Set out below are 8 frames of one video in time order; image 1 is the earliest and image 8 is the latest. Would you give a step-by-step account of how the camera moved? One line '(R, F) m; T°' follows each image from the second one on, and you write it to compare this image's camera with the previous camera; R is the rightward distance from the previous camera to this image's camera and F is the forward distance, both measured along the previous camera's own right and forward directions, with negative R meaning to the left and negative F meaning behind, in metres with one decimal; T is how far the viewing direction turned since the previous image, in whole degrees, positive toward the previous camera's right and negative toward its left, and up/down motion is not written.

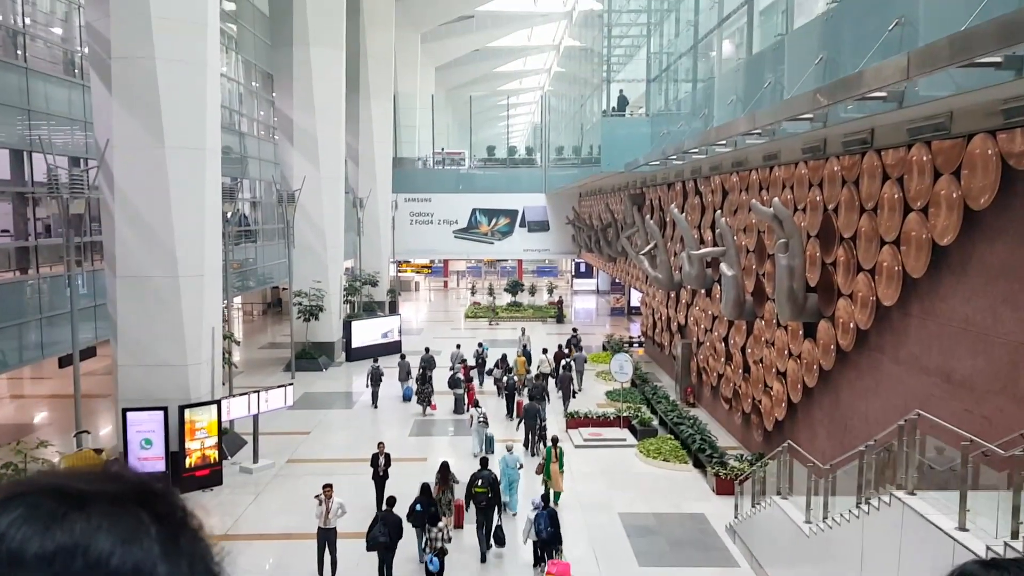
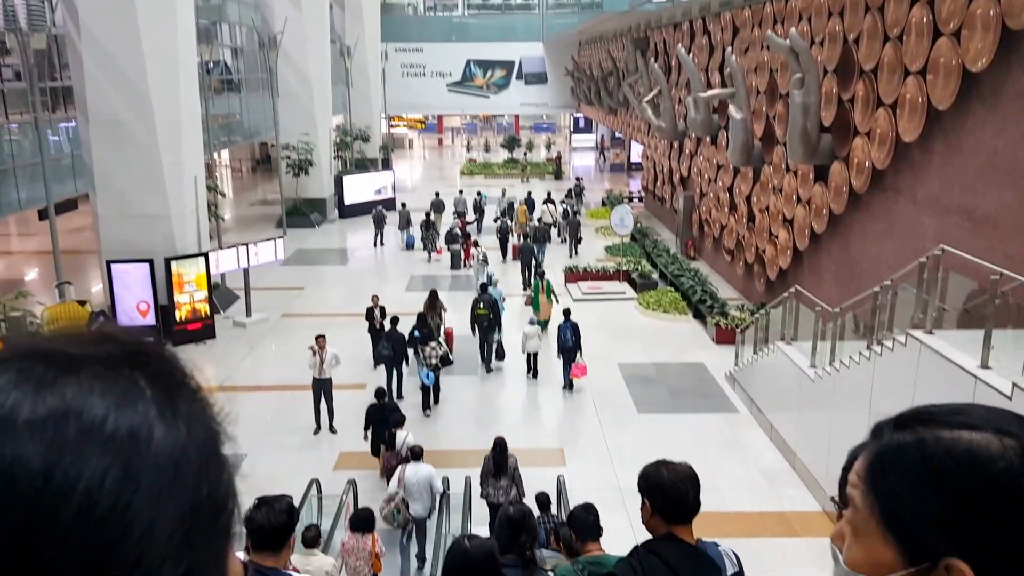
(0.0, +0.5) m; 0°
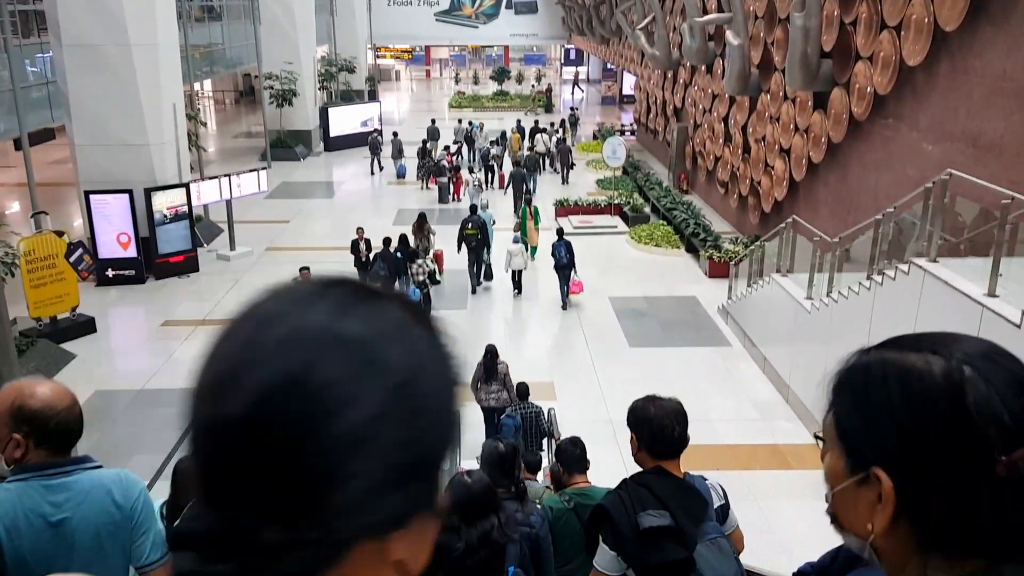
(0.0, +0.2) m; +1°
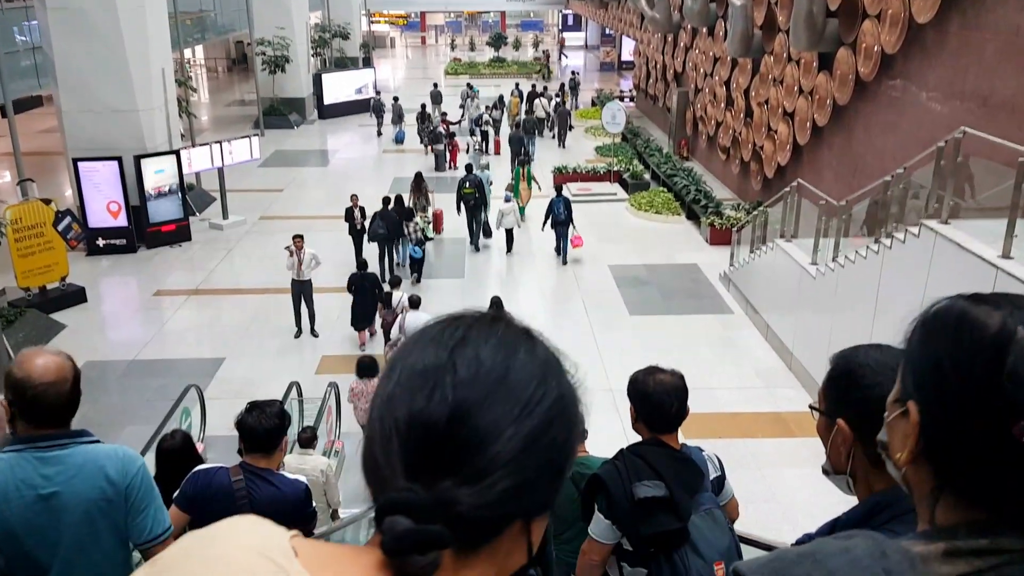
(0.0, +0.2) m; 0°
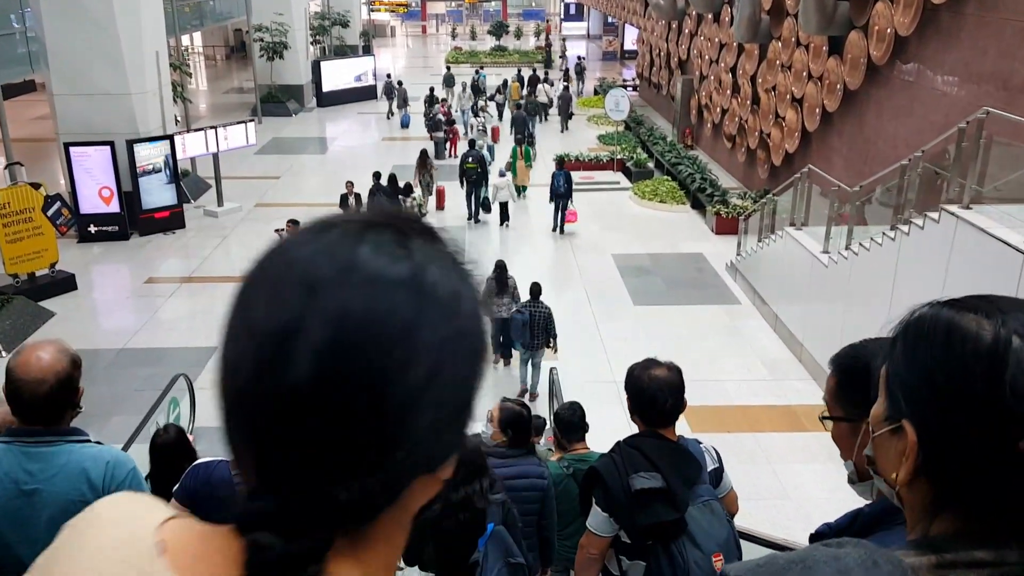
(0.0, +0.3) m; 0°
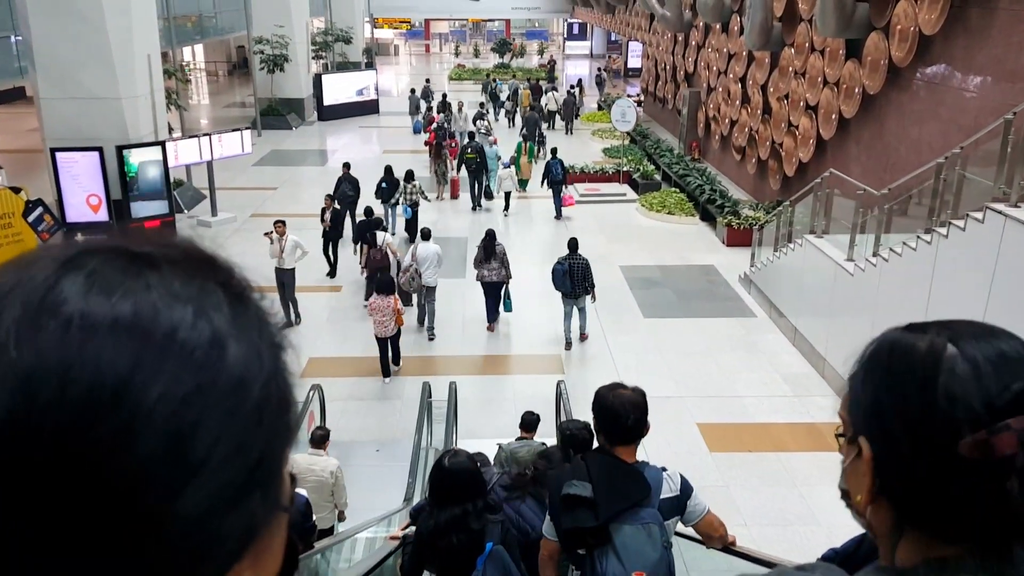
(0.0, +0.5) m; 0°
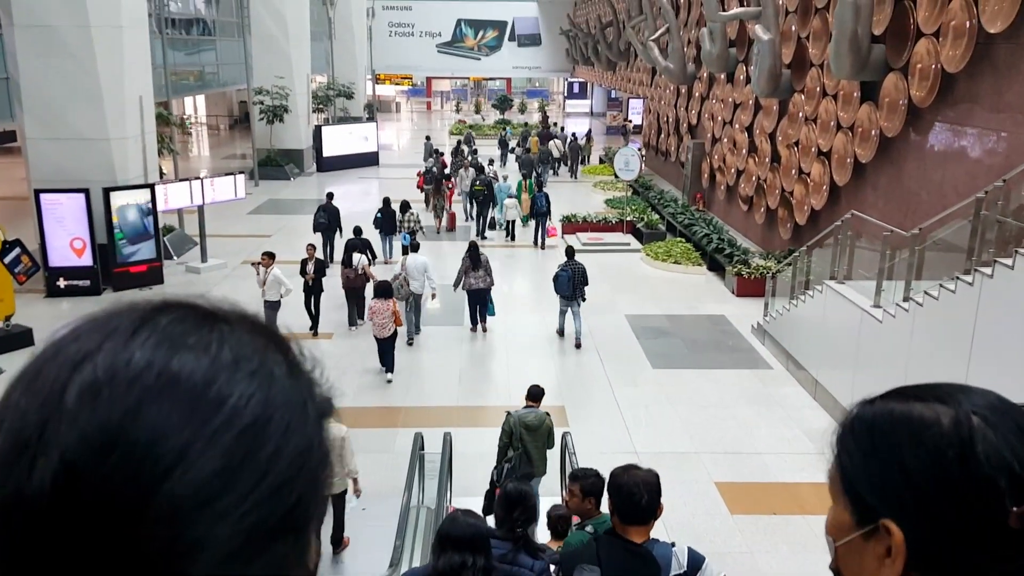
(0.0, +0.5) m; 0°
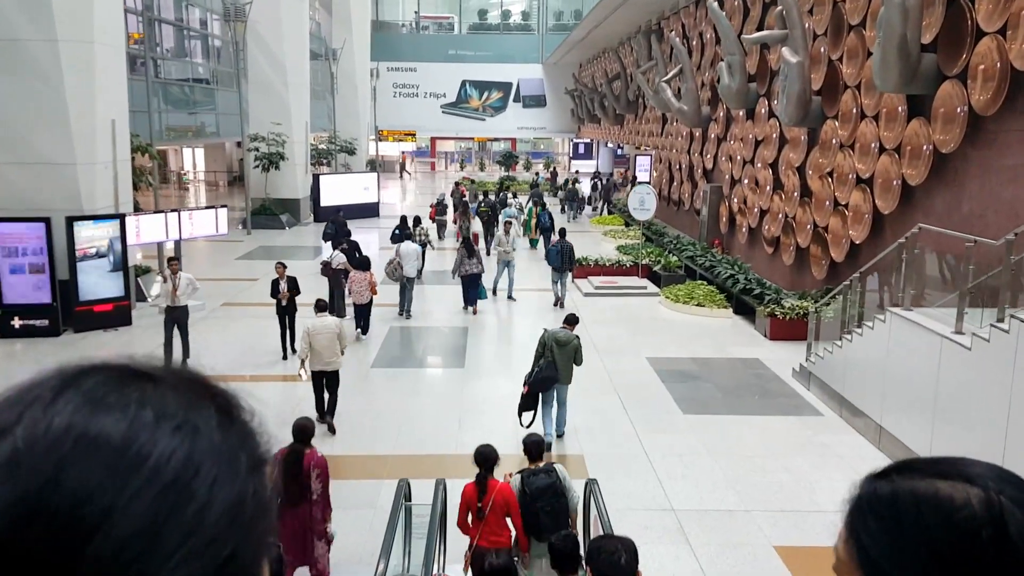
(0.0, +1.2) m; 0°
